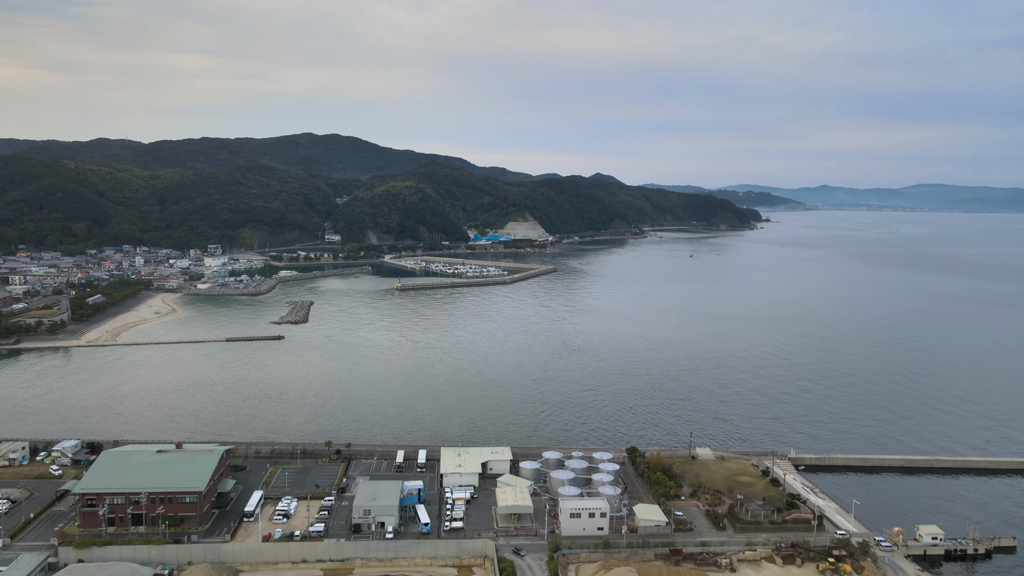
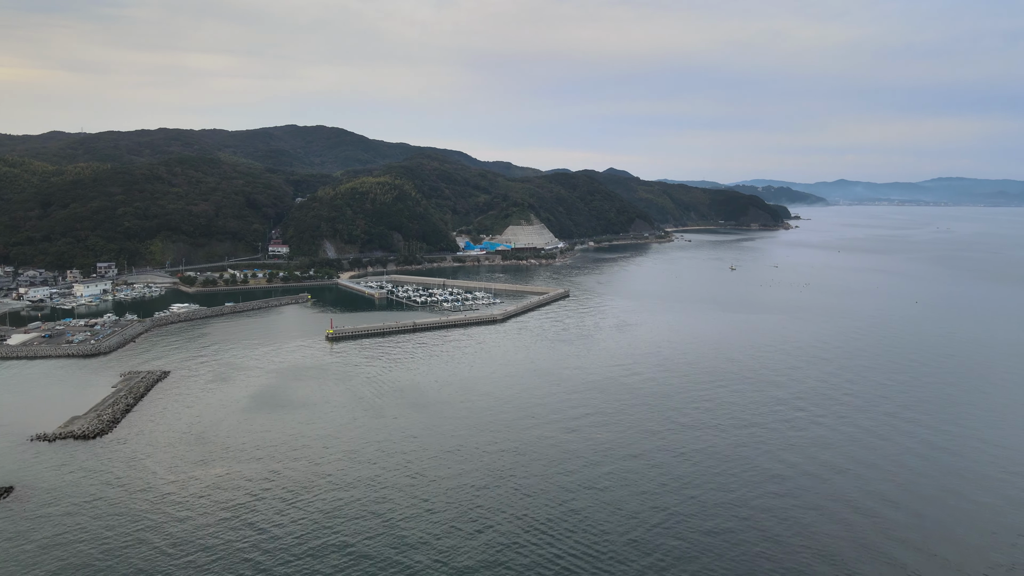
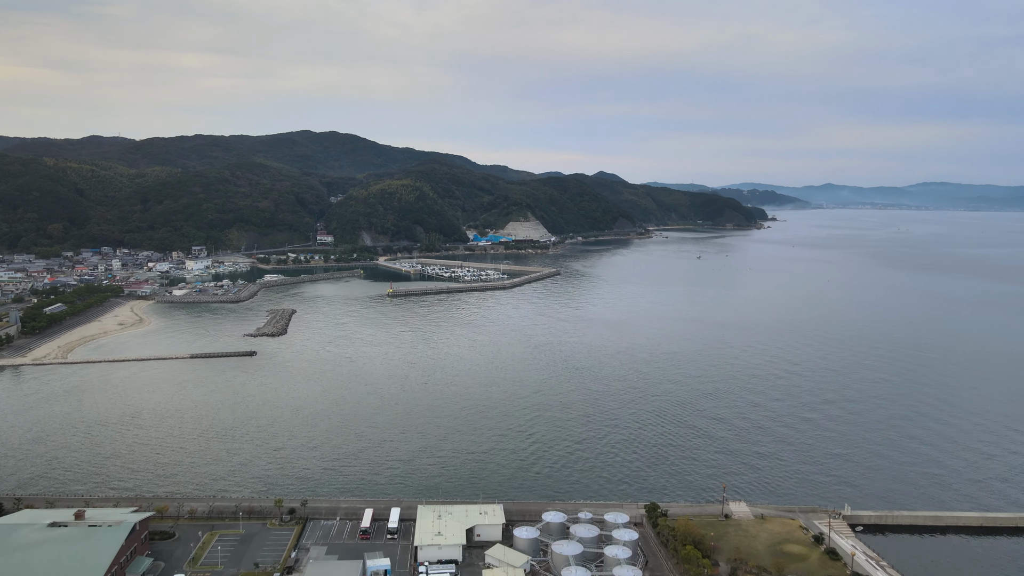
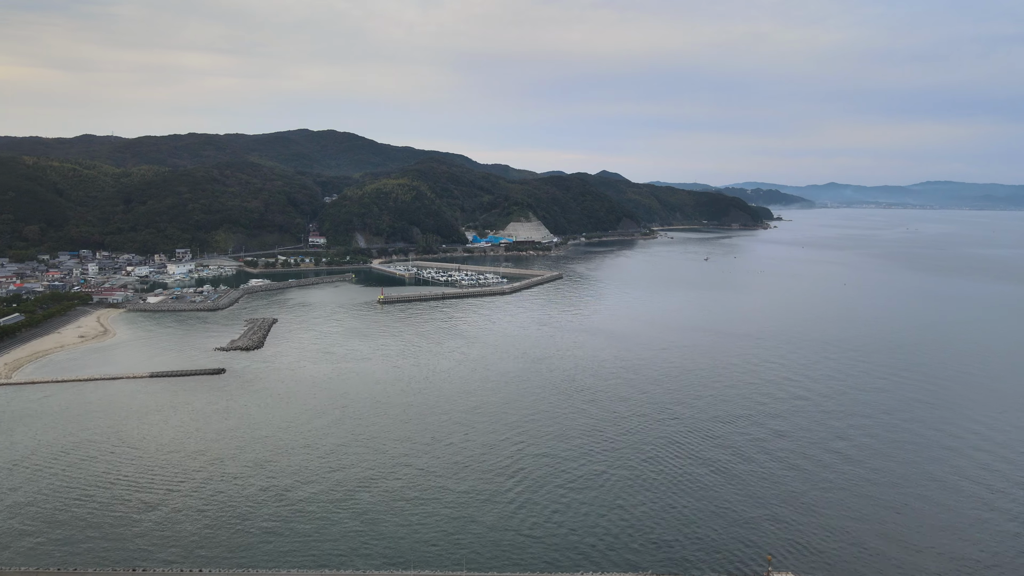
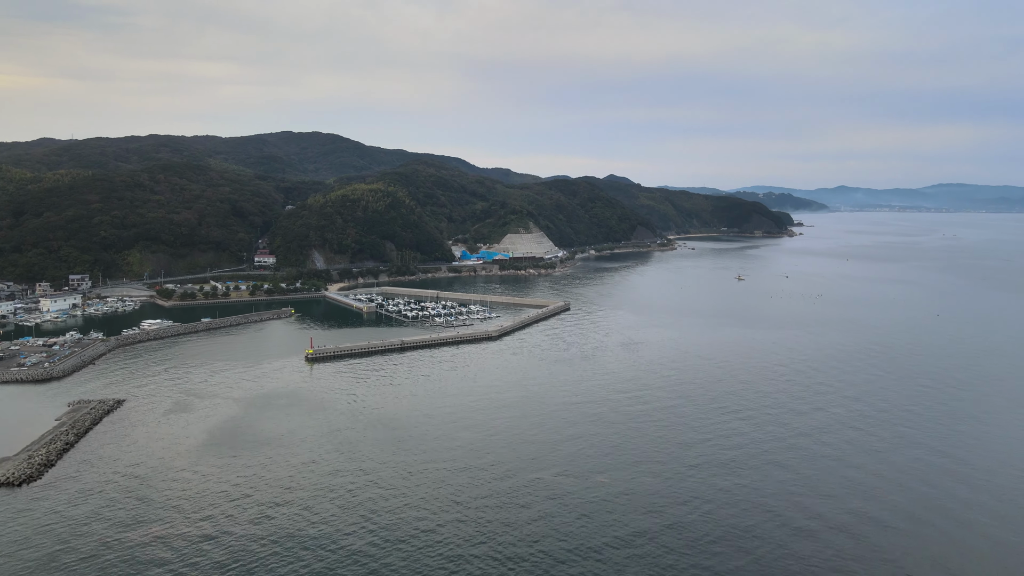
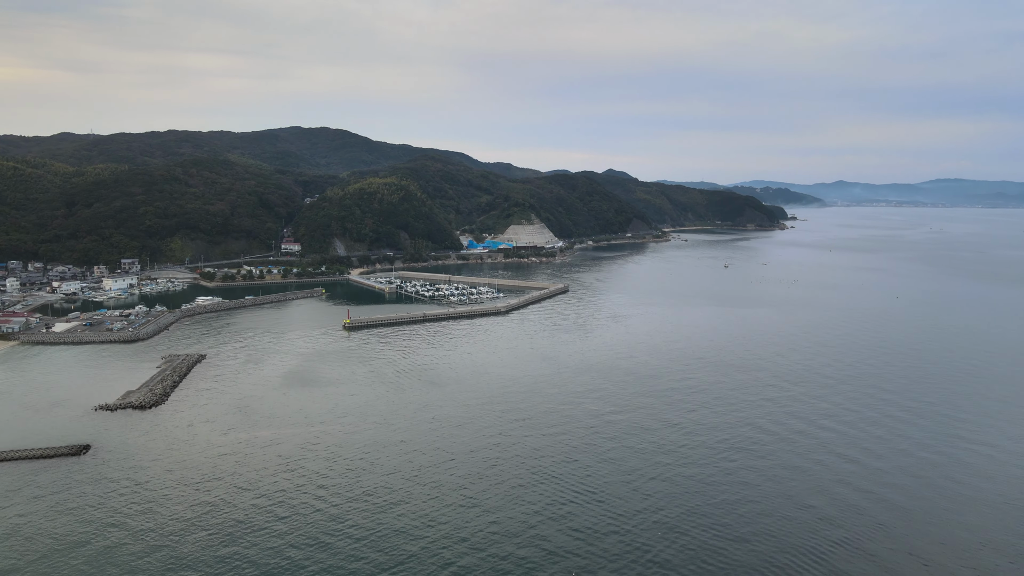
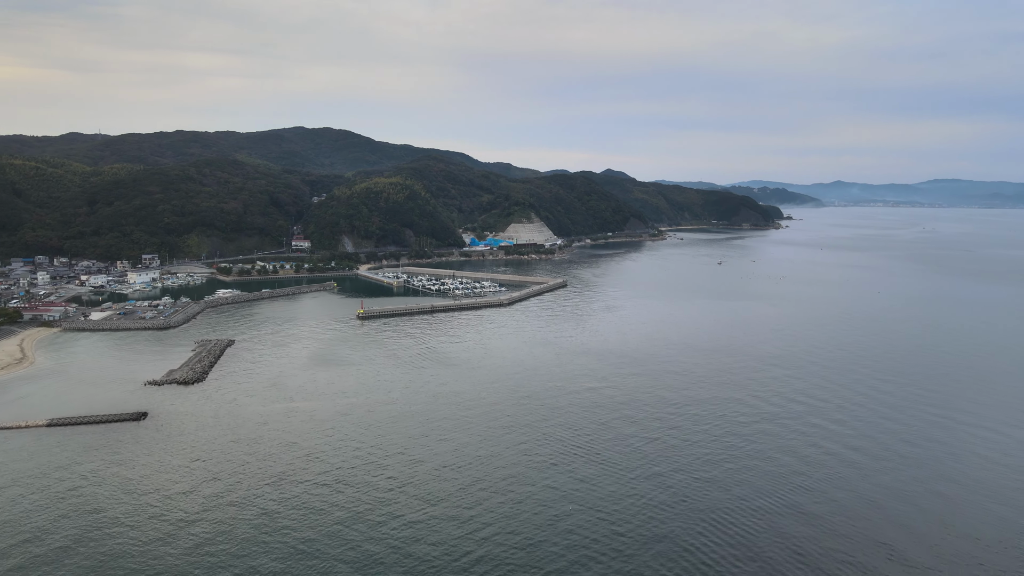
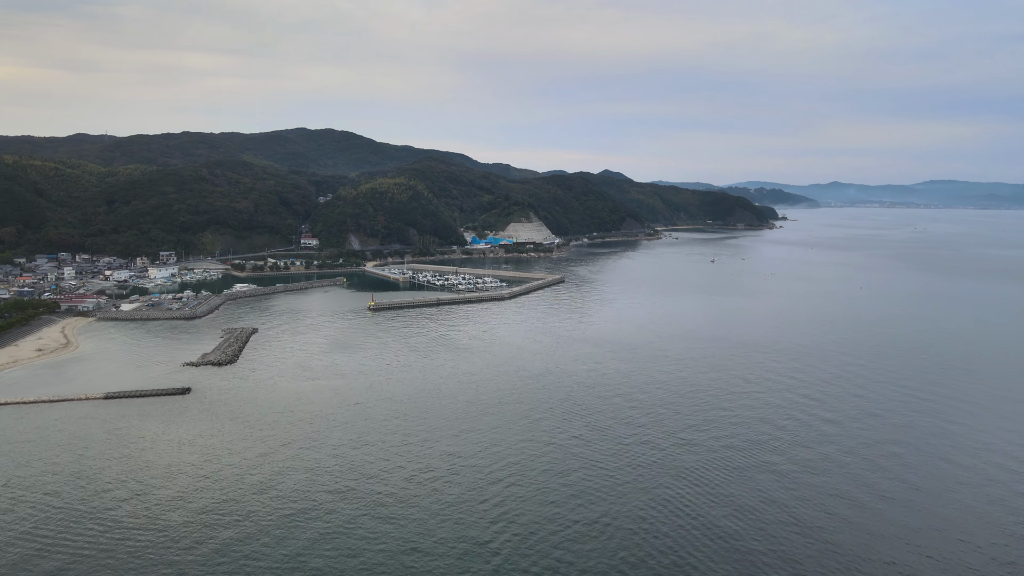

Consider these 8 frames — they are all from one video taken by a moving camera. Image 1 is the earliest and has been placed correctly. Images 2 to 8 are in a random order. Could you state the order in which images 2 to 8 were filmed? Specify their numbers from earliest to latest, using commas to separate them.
3, 4, 8, 7, 6, 2, 5
